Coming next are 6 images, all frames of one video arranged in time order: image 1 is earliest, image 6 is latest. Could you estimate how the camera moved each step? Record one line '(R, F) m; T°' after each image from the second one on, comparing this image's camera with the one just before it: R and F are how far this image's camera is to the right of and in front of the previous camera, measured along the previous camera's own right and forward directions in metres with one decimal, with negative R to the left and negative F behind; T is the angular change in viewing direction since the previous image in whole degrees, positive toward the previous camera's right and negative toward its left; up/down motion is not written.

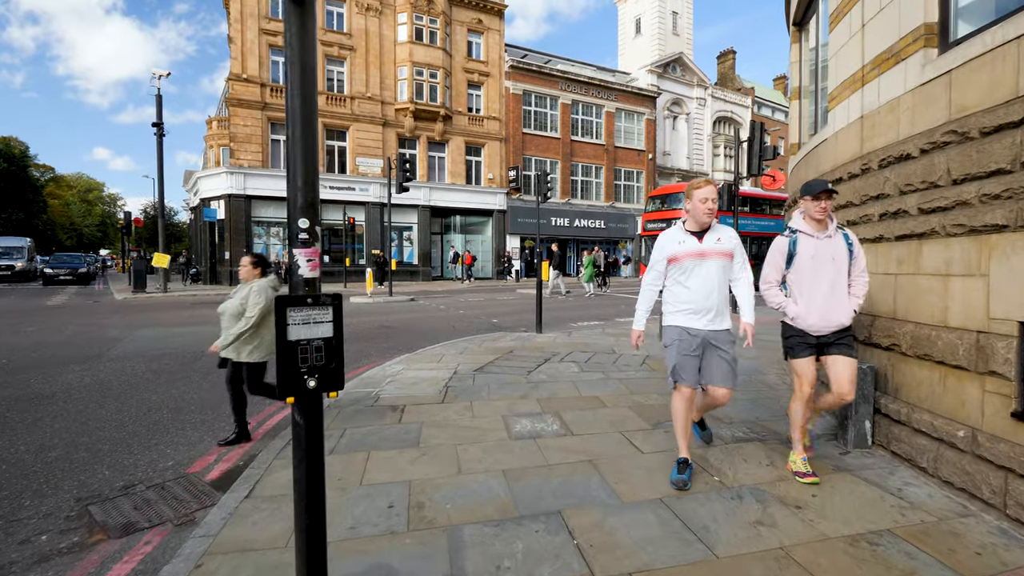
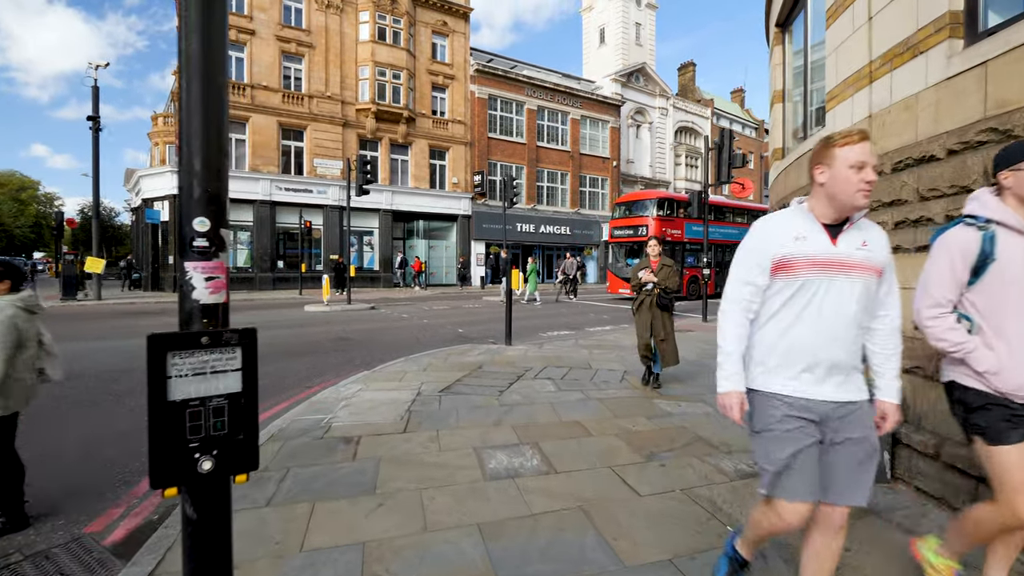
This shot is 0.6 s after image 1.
(-0.1, +0.5) m; +4°
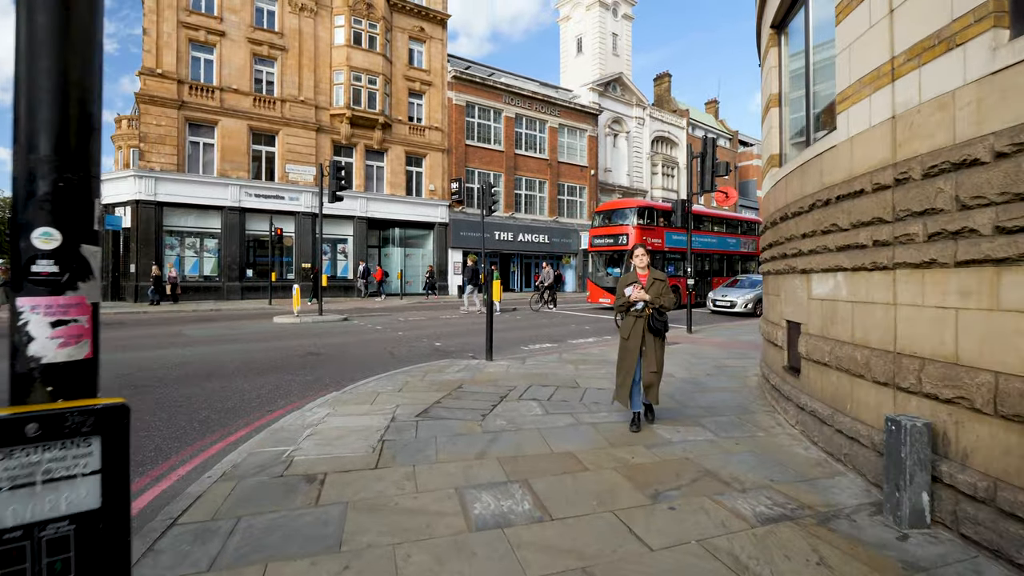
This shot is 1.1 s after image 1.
(-0.1, +0.4) m; +3°
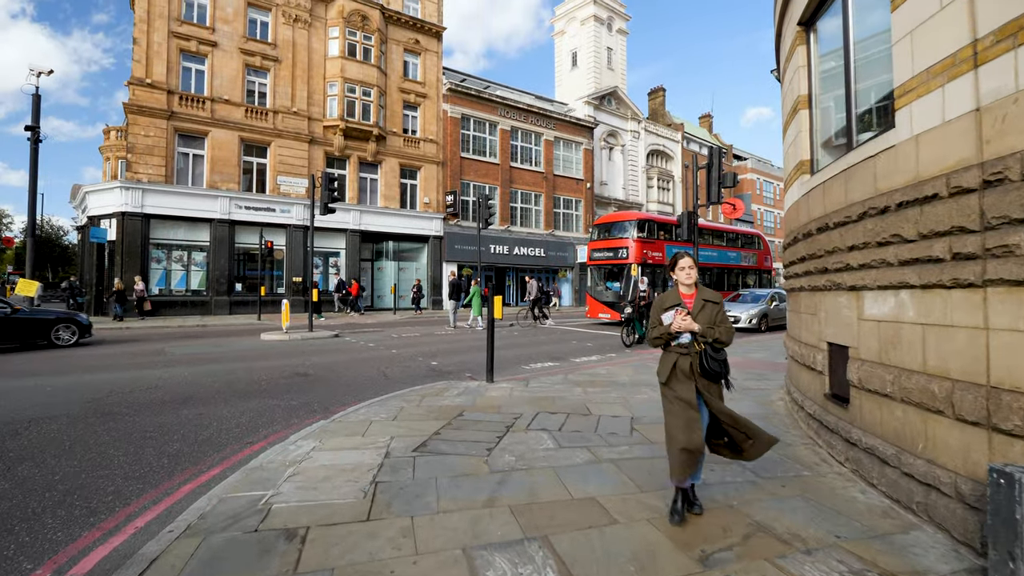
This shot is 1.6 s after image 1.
(-0.1, +0.5) m; +1°
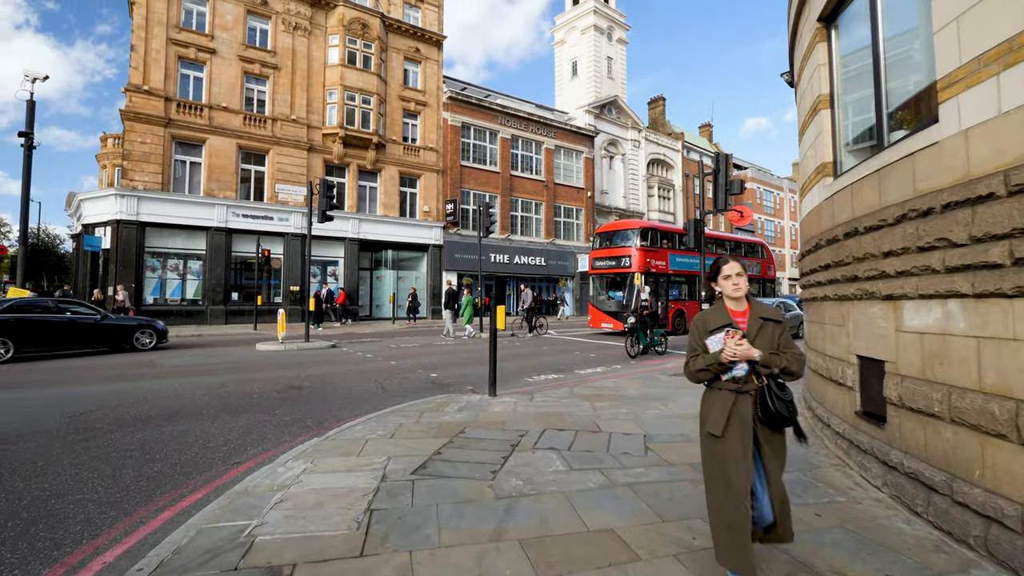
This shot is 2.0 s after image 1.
(-0.1, +0.3) m; 0°
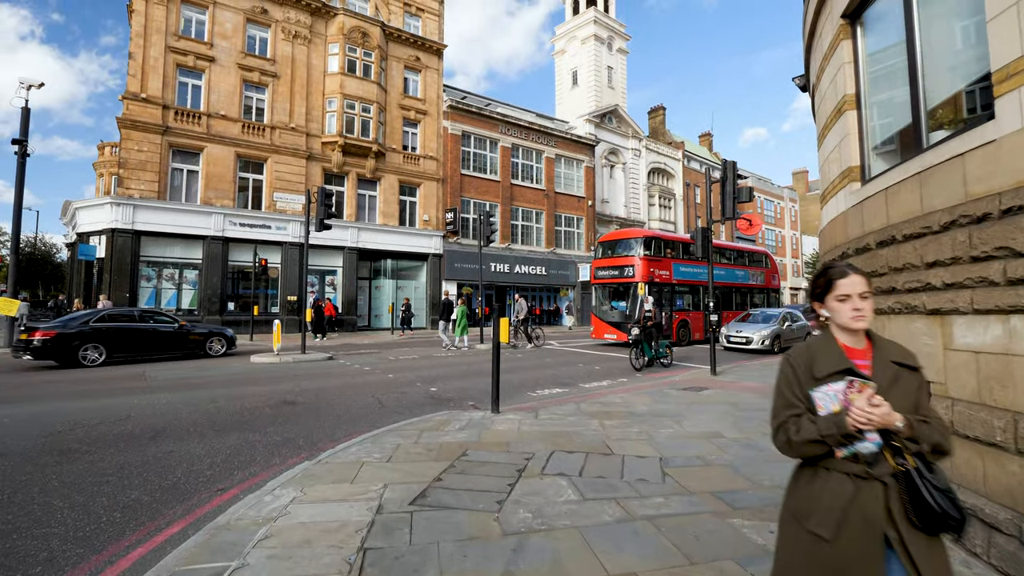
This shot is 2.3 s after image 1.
(-0.1, +0.3) m; 0°
